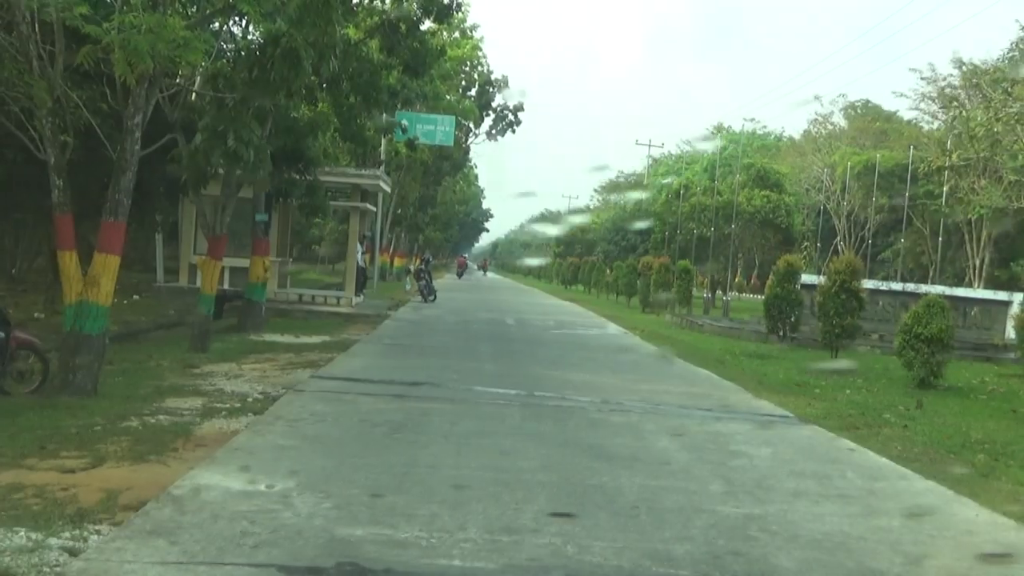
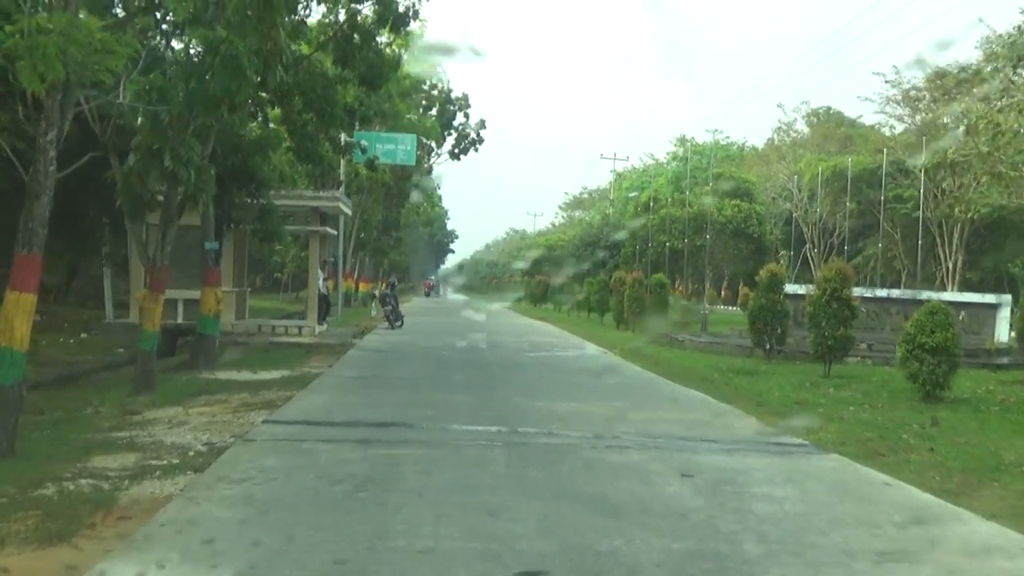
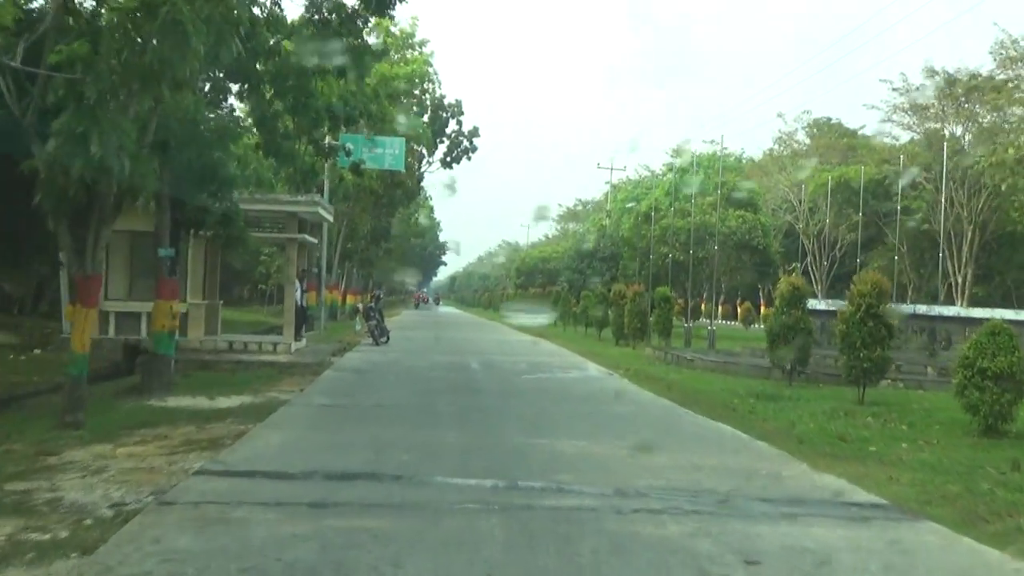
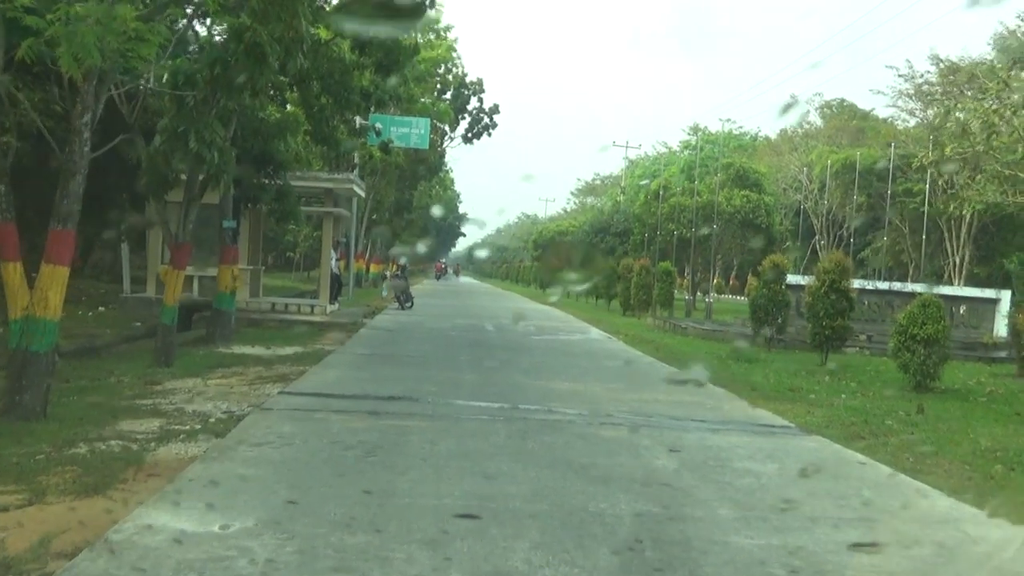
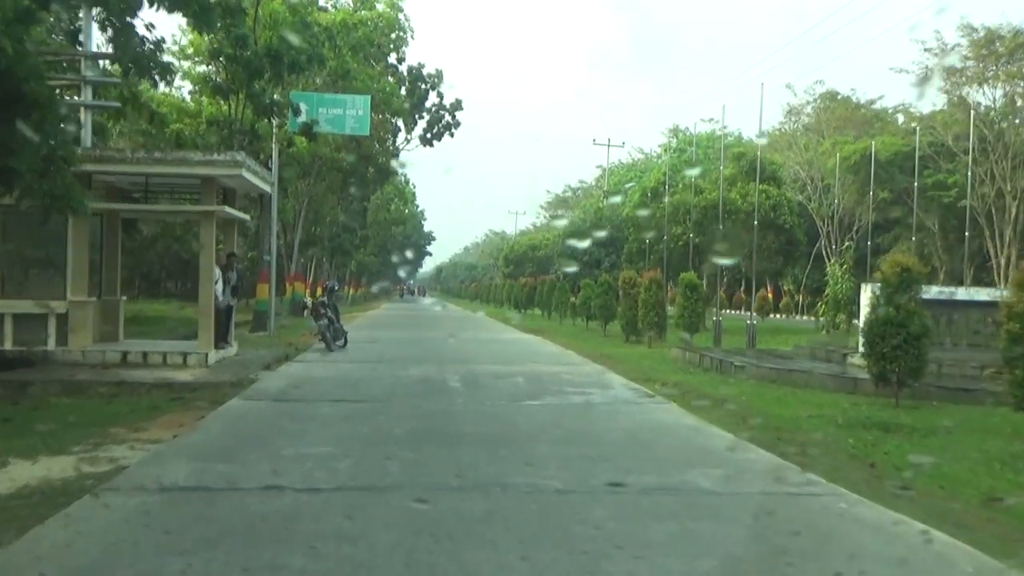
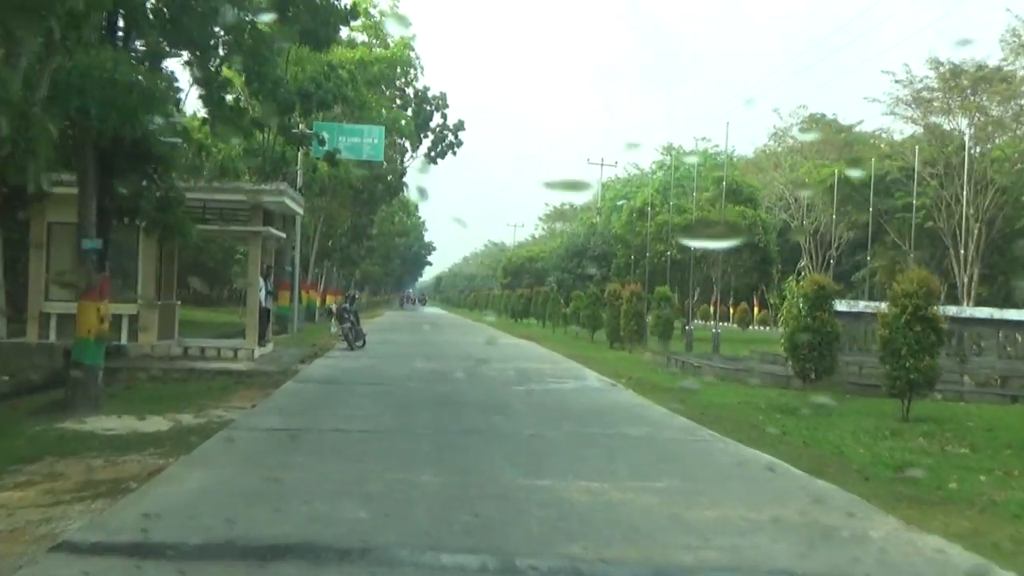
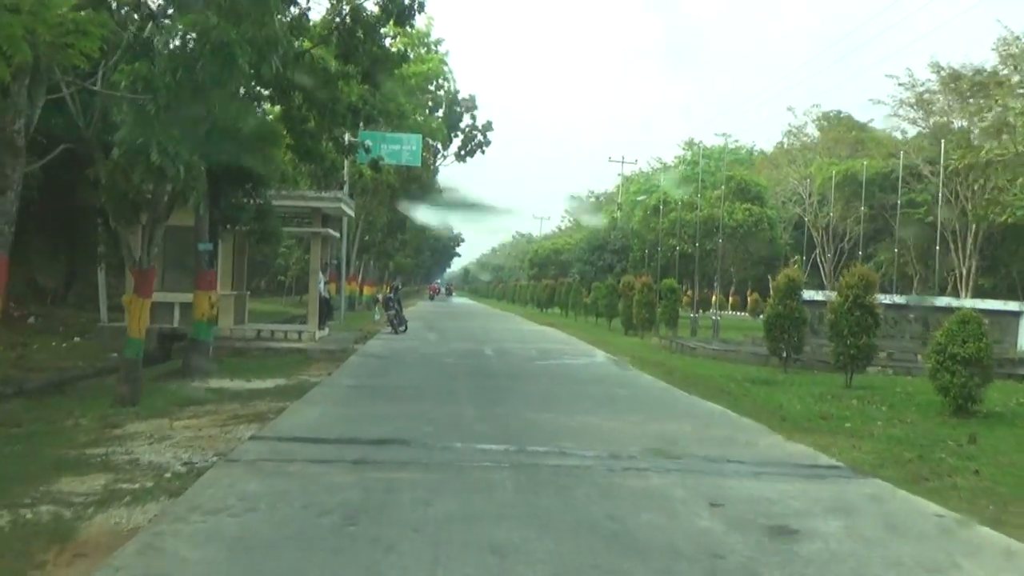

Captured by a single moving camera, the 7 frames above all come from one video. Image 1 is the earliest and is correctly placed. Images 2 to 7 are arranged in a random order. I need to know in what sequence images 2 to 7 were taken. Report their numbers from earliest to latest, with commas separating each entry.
4, 2, 7, 3, 6, 5
